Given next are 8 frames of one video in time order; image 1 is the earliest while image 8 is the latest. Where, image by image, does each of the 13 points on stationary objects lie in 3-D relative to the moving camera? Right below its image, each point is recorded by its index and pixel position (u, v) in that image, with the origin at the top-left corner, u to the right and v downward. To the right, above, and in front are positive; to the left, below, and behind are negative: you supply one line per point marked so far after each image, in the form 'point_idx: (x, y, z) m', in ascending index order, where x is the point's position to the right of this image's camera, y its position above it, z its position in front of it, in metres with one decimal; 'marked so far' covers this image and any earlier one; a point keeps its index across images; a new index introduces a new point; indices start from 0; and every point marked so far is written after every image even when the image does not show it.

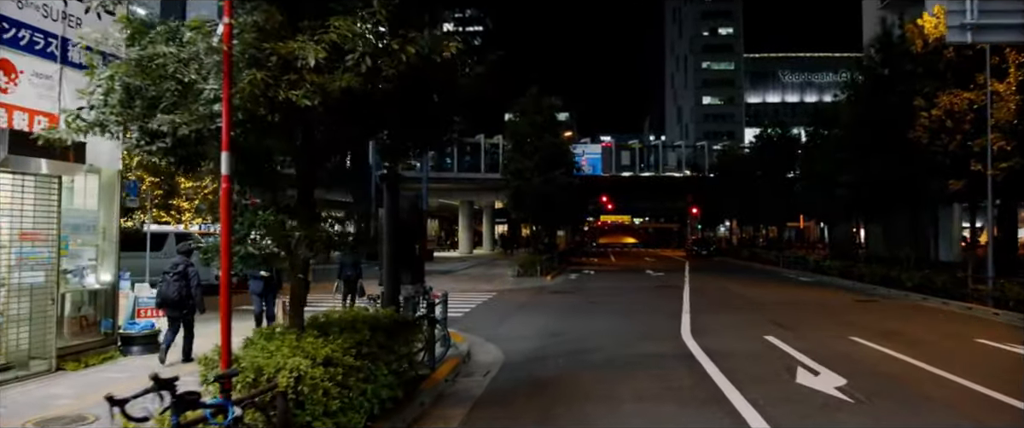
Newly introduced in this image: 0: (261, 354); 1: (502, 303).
0: (-1.8, -1.0, +5.8) m
1: (-0.2, -2.3, +19.8) m
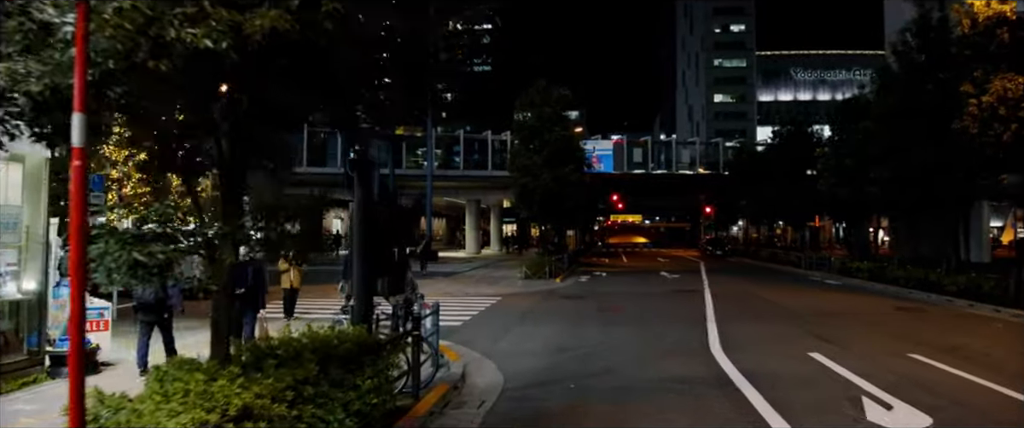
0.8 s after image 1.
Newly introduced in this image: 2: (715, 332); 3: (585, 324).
0: (-1.9, -1.0, +4.1) m
1: (0.0, -2.2, +18.1) m
2: (+3.5, -2.0, +13.4) m
3: (+1.4, -2.1, +15.2) m
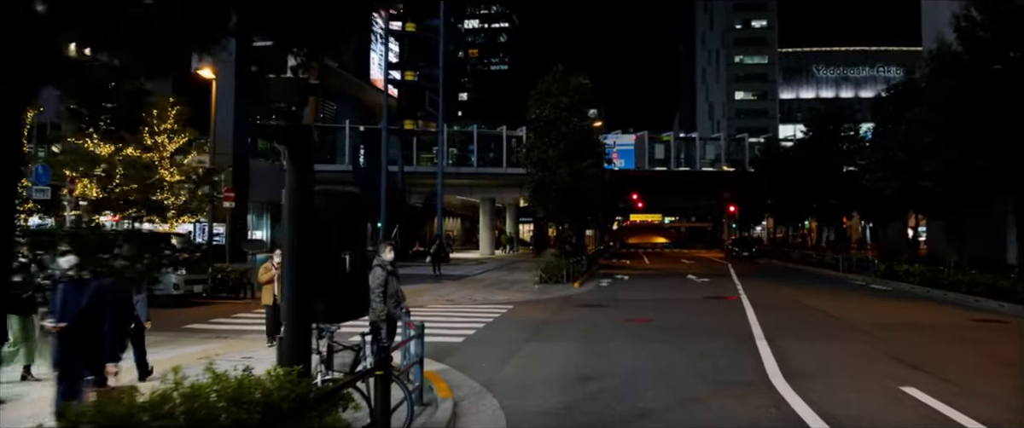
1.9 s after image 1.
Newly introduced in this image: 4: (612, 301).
0: (-2.0, -0.9, +1.8) m
1: (+0.2, -2.2, +15.8) m
2: (+3.6, -2.0, +11.1) m
3: (+1.6, -2.0, +12.8) m
4: (+2.5, -2.2, +20.0) m
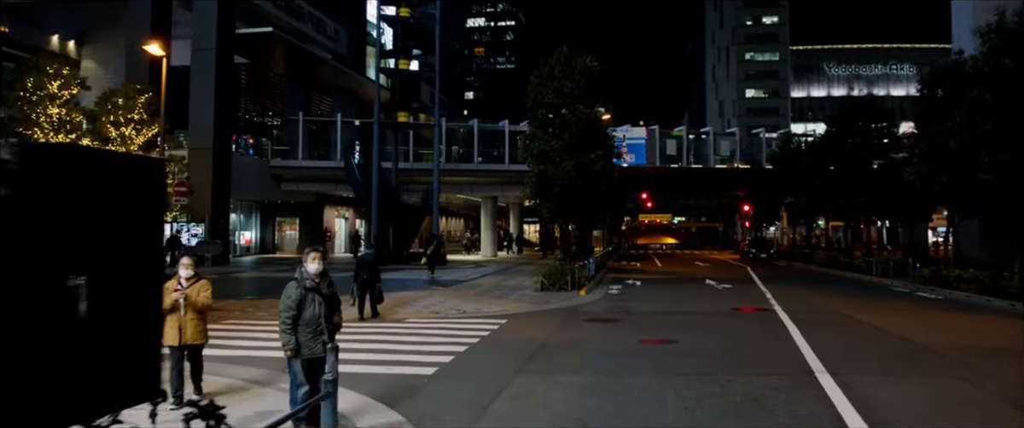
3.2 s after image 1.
0: (-2.2, -0.9, -1.0) m
1: (+0.1, -2.1, +12.9) m
2: (+3.4, -1.9, +8.1) m
3: (+1.4, -2.0, +10.0) m
4: (+2.4, -2.1, +17.1) m
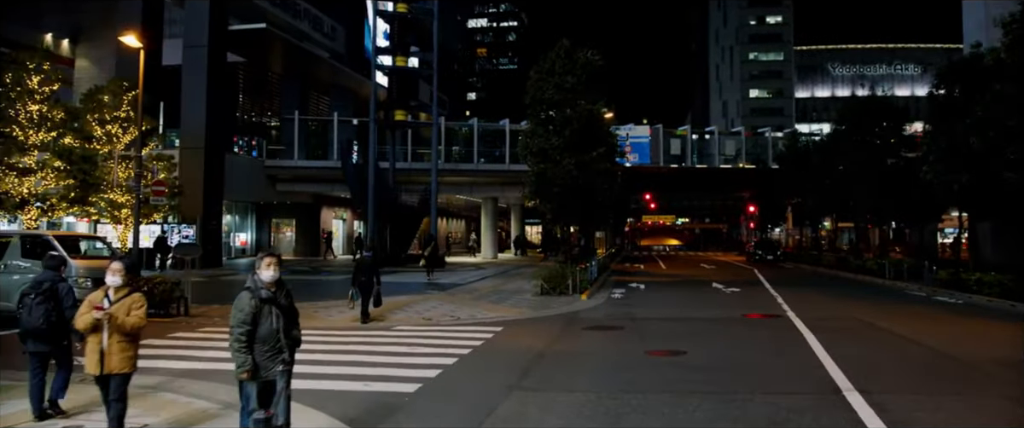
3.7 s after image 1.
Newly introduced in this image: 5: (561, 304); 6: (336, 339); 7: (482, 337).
0: (-2.4, -0.8, -2.0) m
1: (0.0, -2.1, +11.9) m
2: (+3.3, -1.9, +7.1) m
3: (+1.3, -2.0, +8.9) m
4: (+2.3, -2.1, +16.1) m
5: (+1.2, -2.2, +19.3) m
6: (-3.1, -2.2, +14.2) m
7: (-0.5, -2.2, +14.0) m
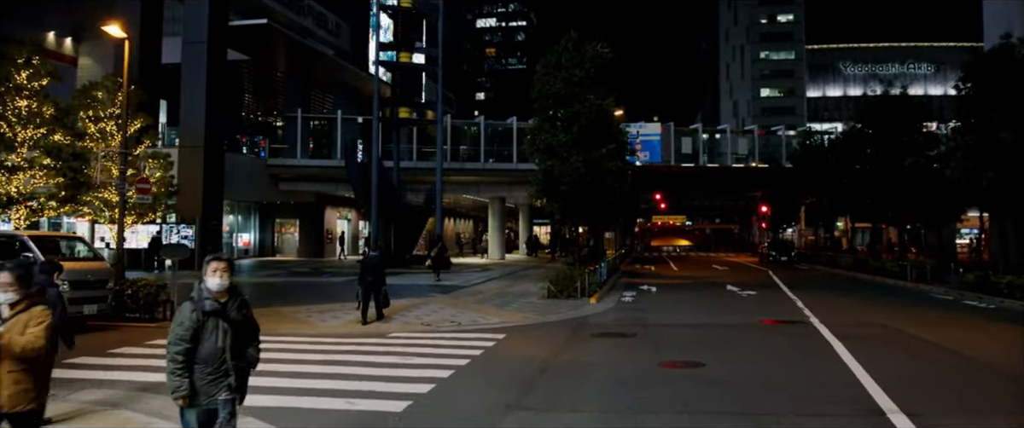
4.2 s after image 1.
0: (-2.5, -0.8, -2.9) m
1: (0.0, -2.1, +10.9) m
2: (+3.3, -1.9, +6.1) m
3: (+1.3, -2.0, +8.0) m
4: (+2.4, -2.1, +15.1) m
5: (+1.3, -2.2, +18.4) m
6: (-3.1, -2.2, +13.2) m
7: (-0.5, -2.1, +13.0) m
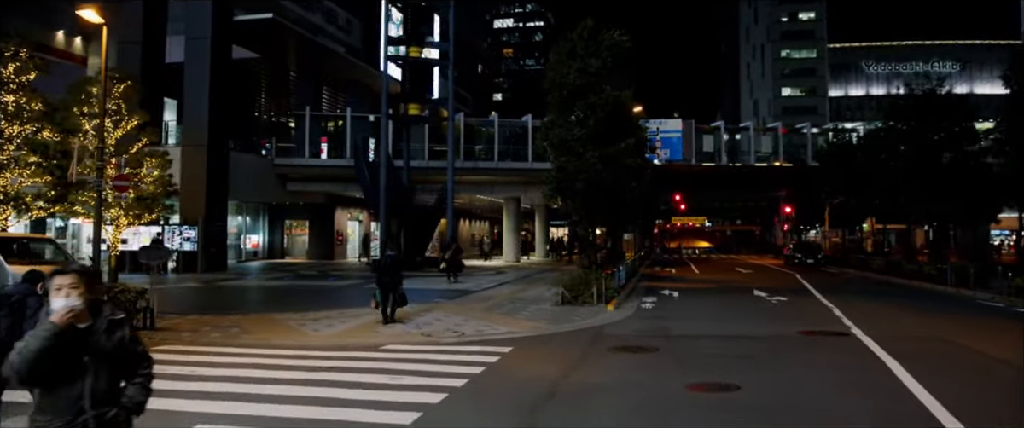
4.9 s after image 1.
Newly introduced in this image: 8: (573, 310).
0: (-2.8, -0.8, -4.3) m
1: (+0.1, -2.1, +9.5) m
2: (+3.2, -1.8, +4.6) m
3: (+1.3, -1.9, +6.5) m
4: (+2.5, -2.1, +13.6) m
5: (+1.5, -2.1, +16.9) m
6: (-3.0, -2.2, +11.9) m
7: (-0.4, -2.1, +11.6) m
8: (+1.4, -2.1, +17.9) m
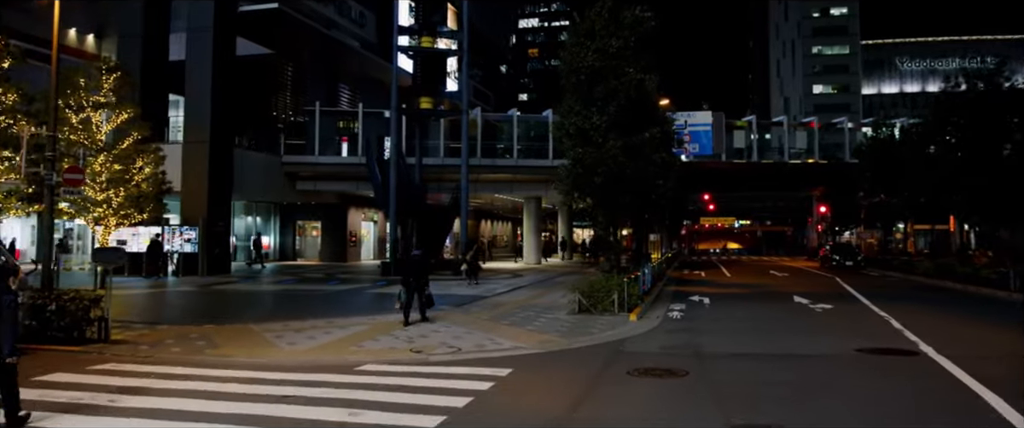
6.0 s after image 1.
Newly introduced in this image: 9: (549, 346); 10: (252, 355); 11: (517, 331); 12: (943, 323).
0: (-3.3, -0.7, -6.2) m
1: (0.0, -2.0, +7.5) m
2: (+3.0, -1.8, +2.5) m
3: (+1.1, -1.8, +4.4) m
4: (+2.6, -2.0, +11.5) m
5: (+1.7, -2.1, +14.8) m
6: (-3.0, -2.1, +10.0) m
7: (-0.4, -2.1, +9.6) m
8: (+1.6, -2.1, +15.8) m
9: (+0.6, -2.1, +12.6) m
10: (-3.9, -2.1, +12.1) m
11: (+0.1, -2.1, +14.1) m
12: (+8.5, -2.1, +15.7) m
